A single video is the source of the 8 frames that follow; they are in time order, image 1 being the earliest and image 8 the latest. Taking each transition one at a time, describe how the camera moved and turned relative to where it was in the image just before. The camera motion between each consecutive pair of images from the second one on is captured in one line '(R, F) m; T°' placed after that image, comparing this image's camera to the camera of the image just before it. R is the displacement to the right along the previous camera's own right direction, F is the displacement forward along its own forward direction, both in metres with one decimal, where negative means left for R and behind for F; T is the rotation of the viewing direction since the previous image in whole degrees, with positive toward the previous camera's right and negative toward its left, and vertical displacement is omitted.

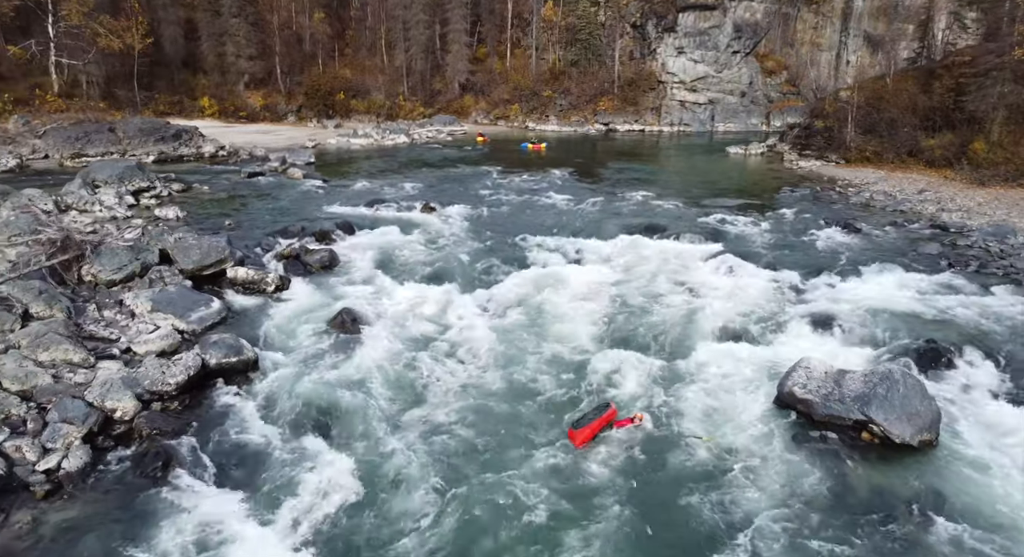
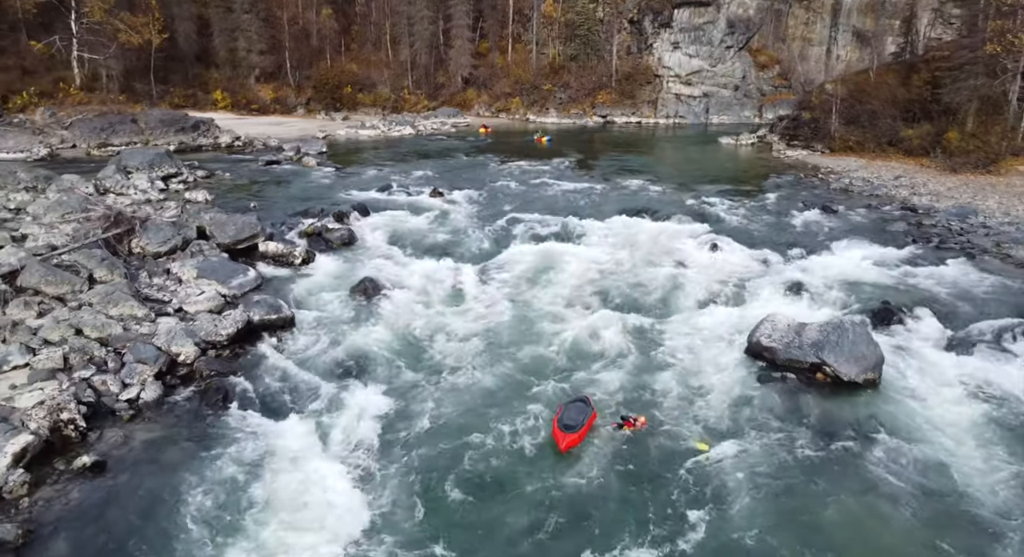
(-0.1, -1.7) m; 0°
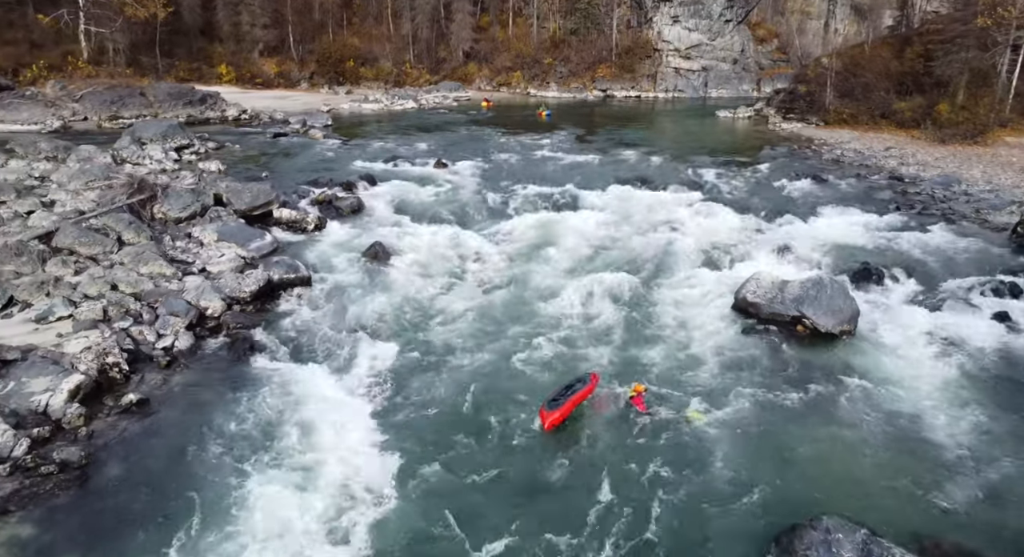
(-0.1, -0.9) m; 0°
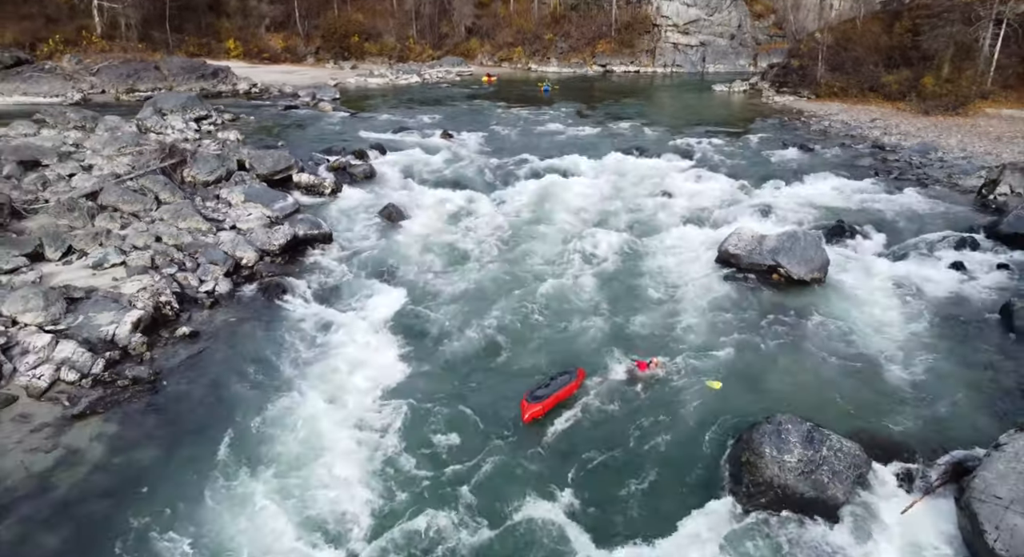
(-0.1, -1.4) m; 0°
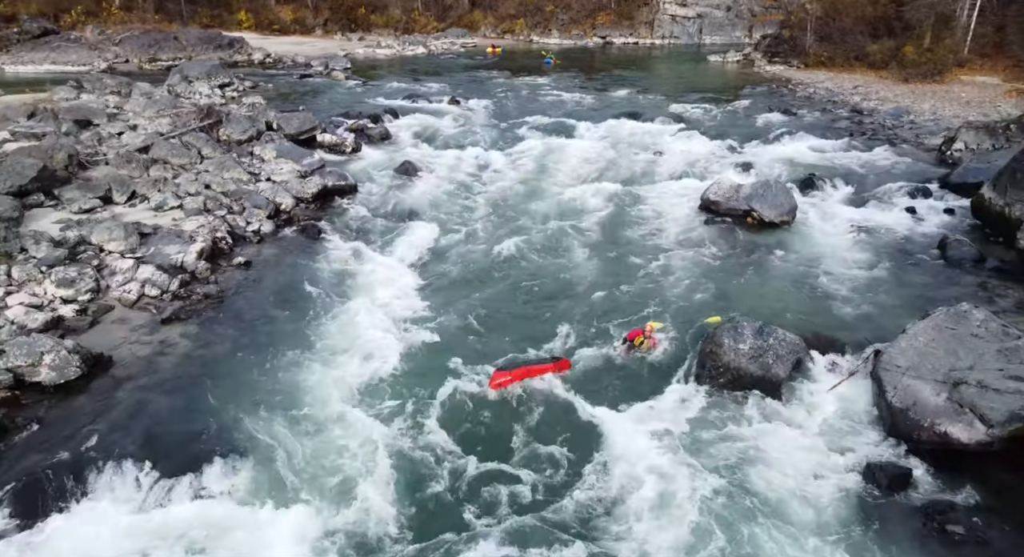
(-0.1, -2.1) m; 0°
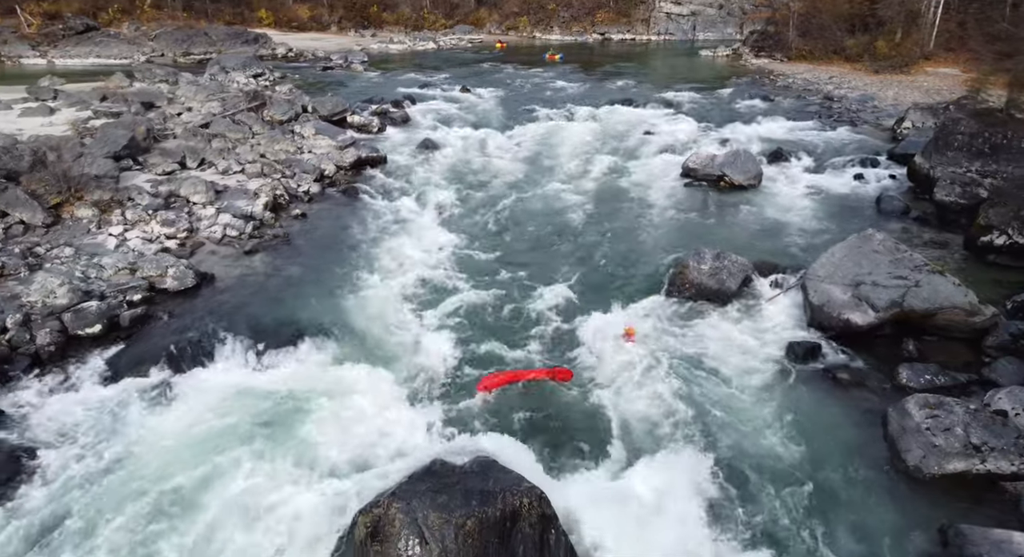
(-0.2, -3.0) m; 0°
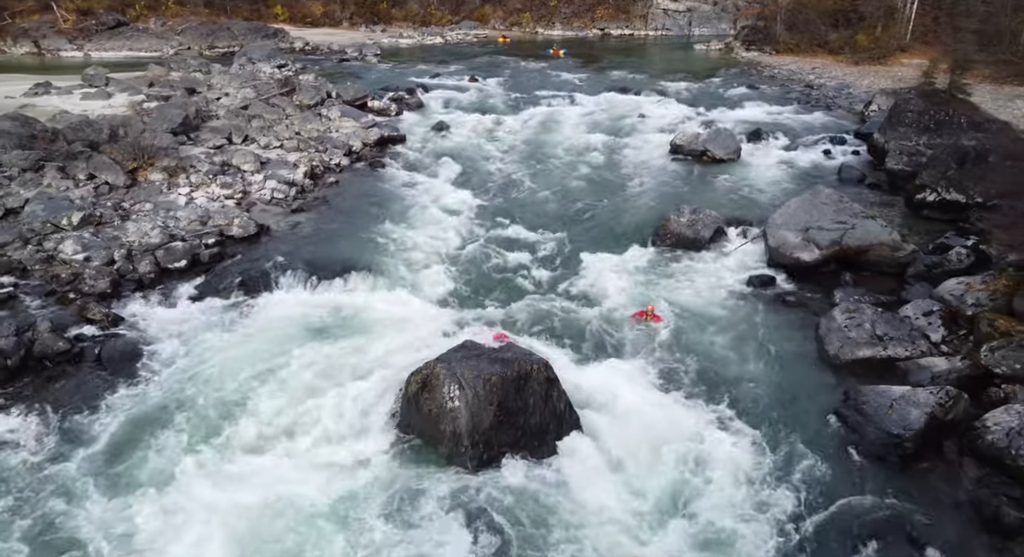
(-0.2, -2.5) m; 0°
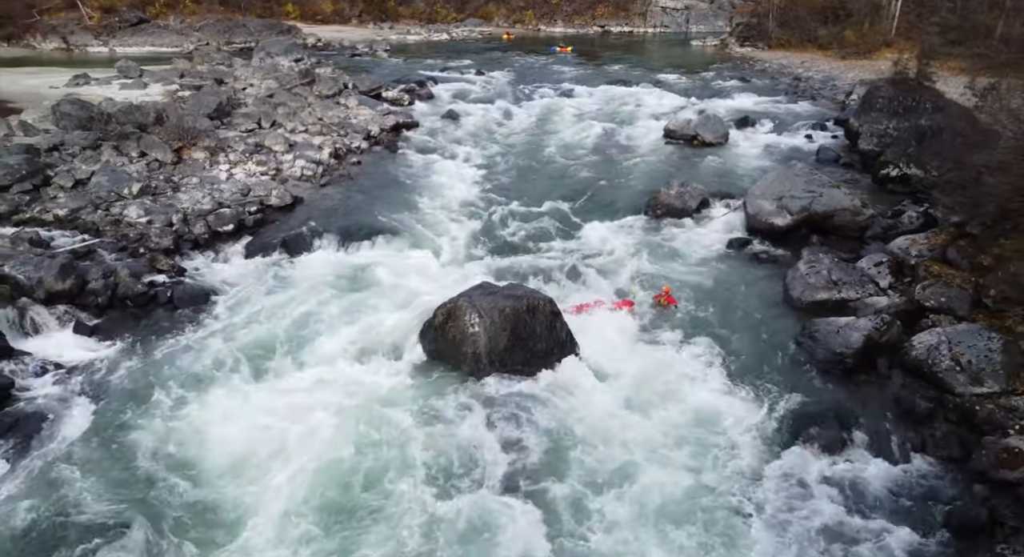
(-0.2, -1.9) m; 0°
